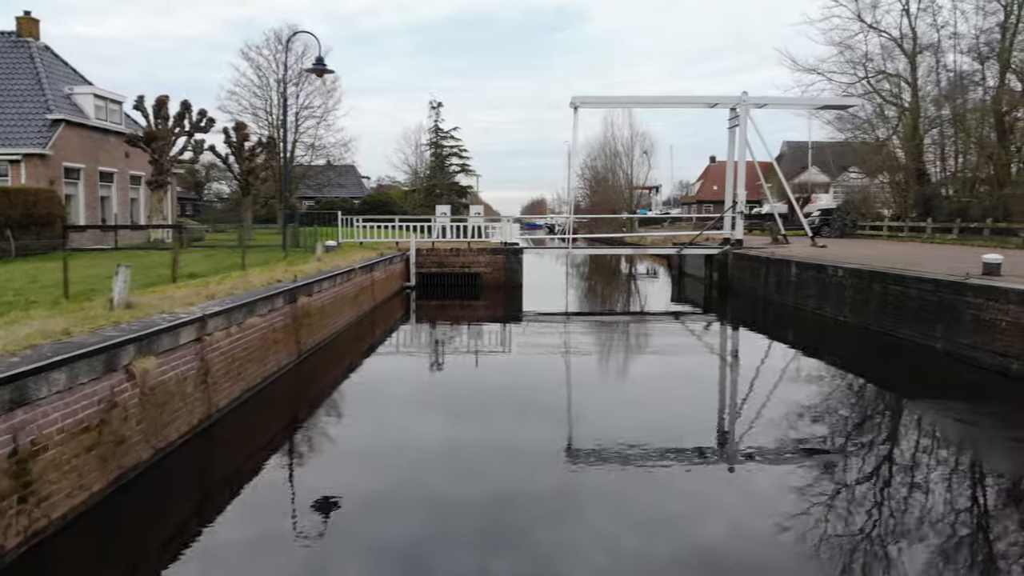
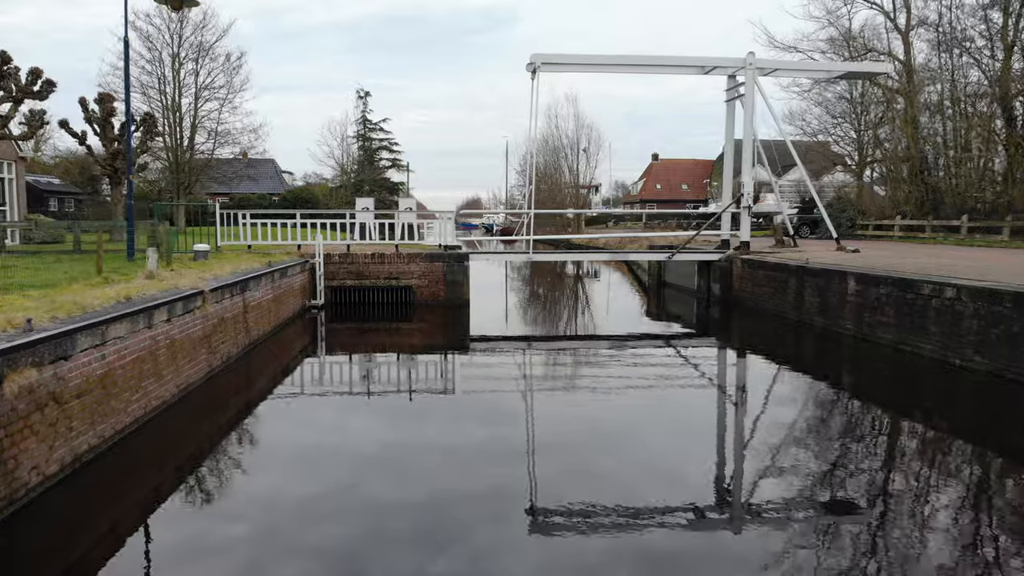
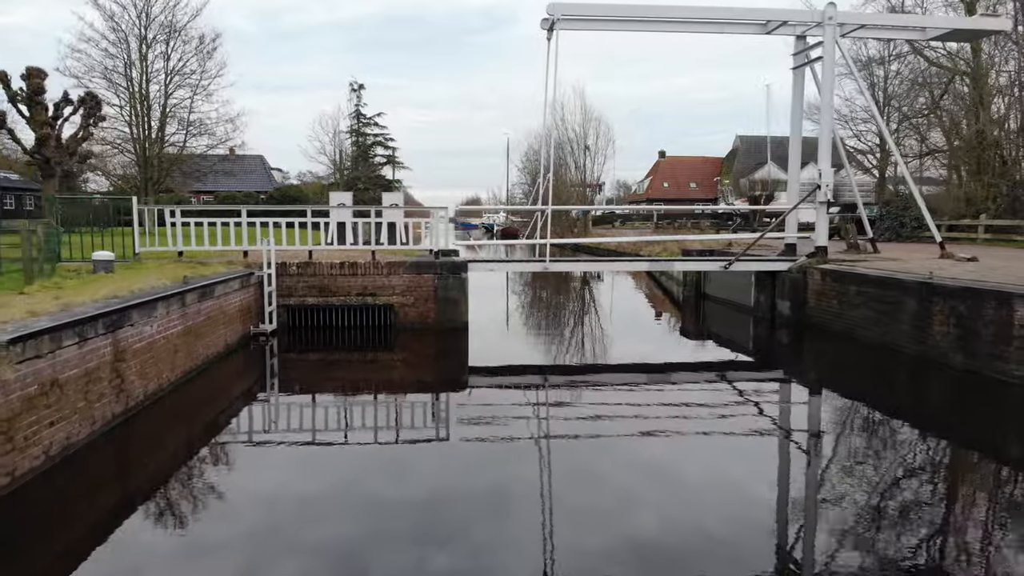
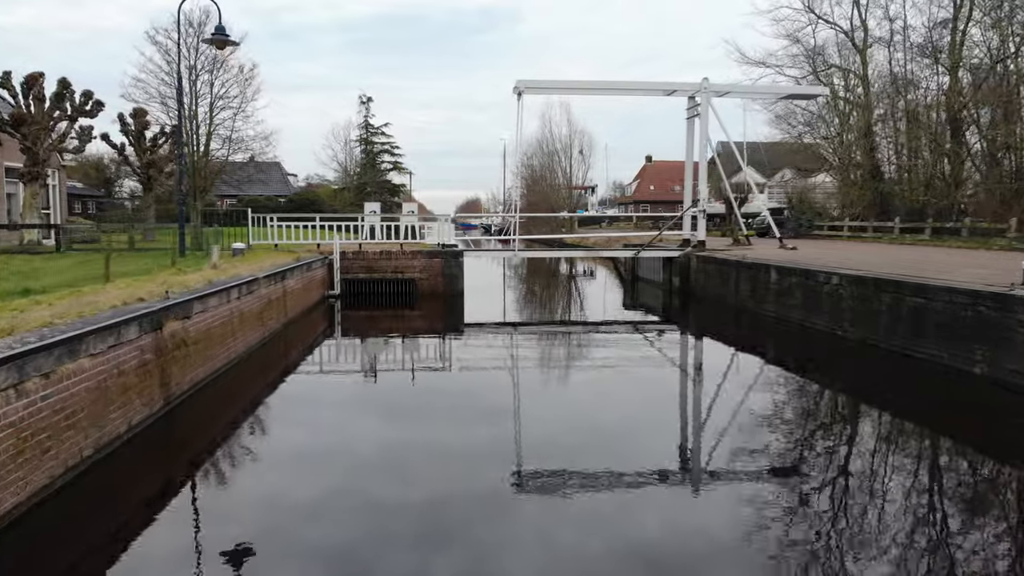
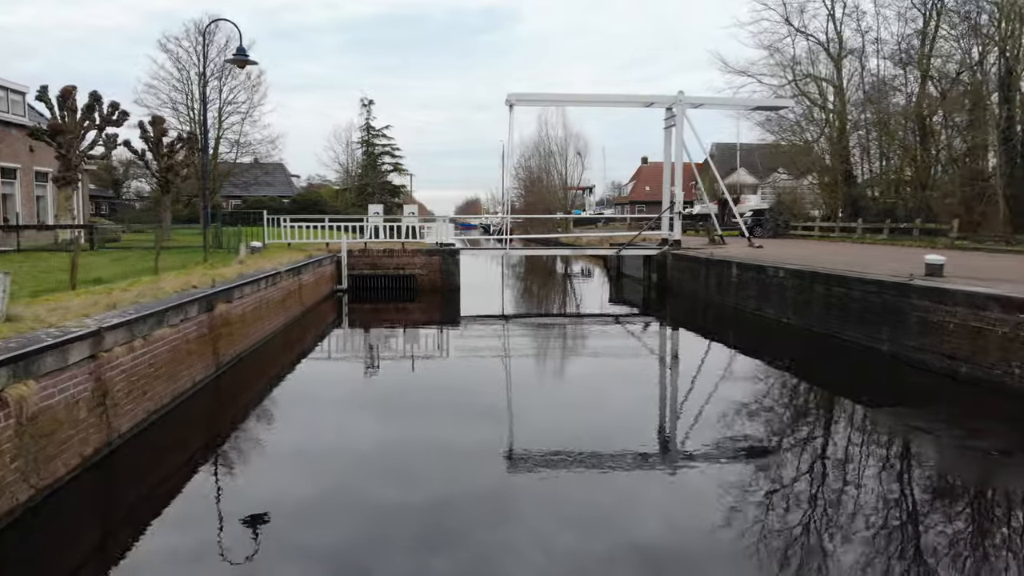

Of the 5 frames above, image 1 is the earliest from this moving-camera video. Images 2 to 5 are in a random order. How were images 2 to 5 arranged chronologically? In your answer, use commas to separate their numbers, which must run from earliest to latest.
5, 4, 2, 3
